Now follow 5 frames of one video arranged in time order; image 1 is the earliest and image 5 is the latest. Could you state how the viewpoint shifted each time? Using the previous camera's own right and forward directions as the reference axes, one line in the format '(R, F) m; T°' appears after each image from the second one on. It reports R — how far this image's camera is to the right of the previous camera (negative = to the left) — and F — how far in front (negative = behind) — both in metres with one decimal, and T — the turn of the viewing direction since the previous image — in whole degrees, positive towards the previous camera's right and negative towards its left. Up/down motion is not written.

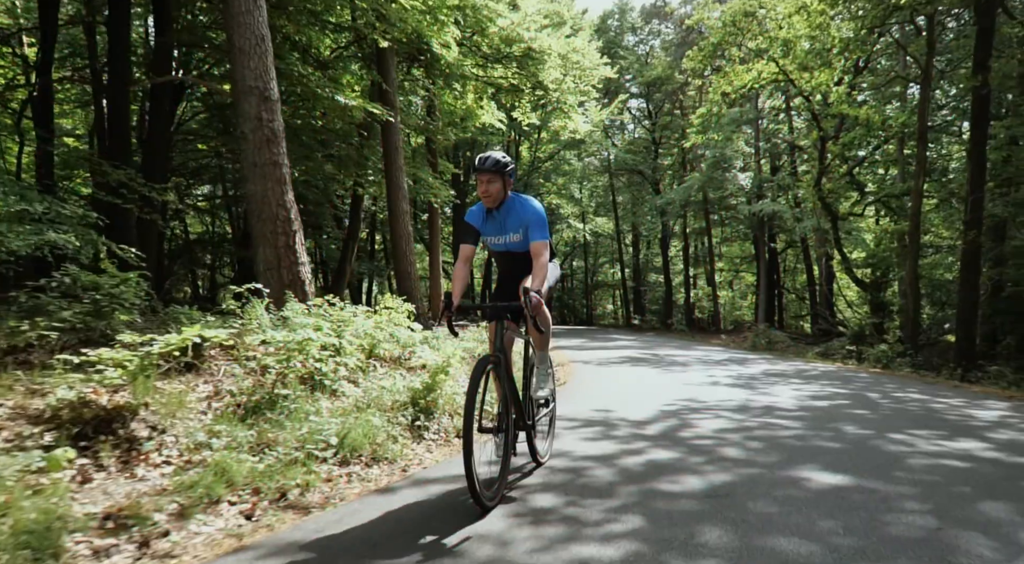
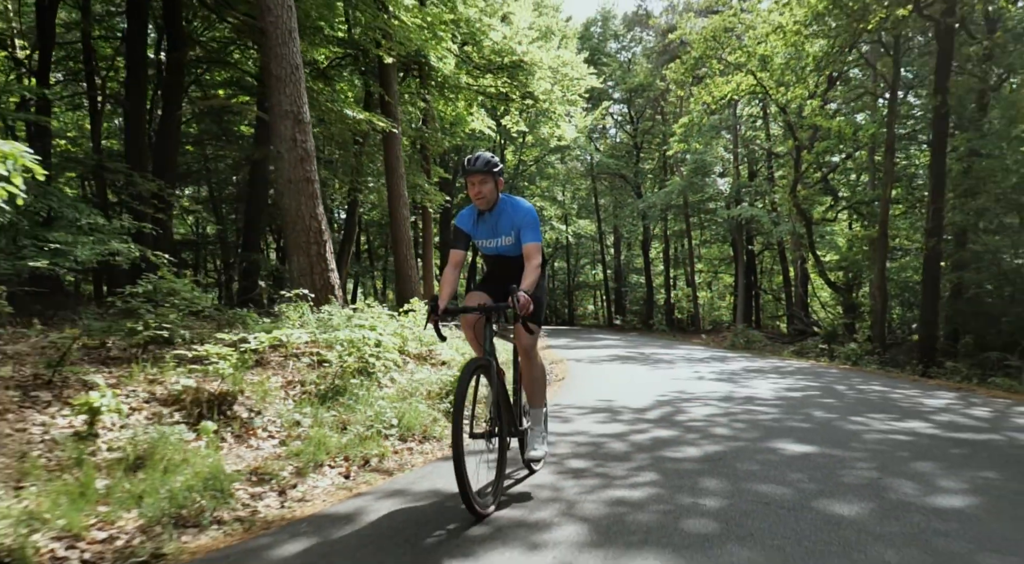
(-0.4, -0.9) m; +2°
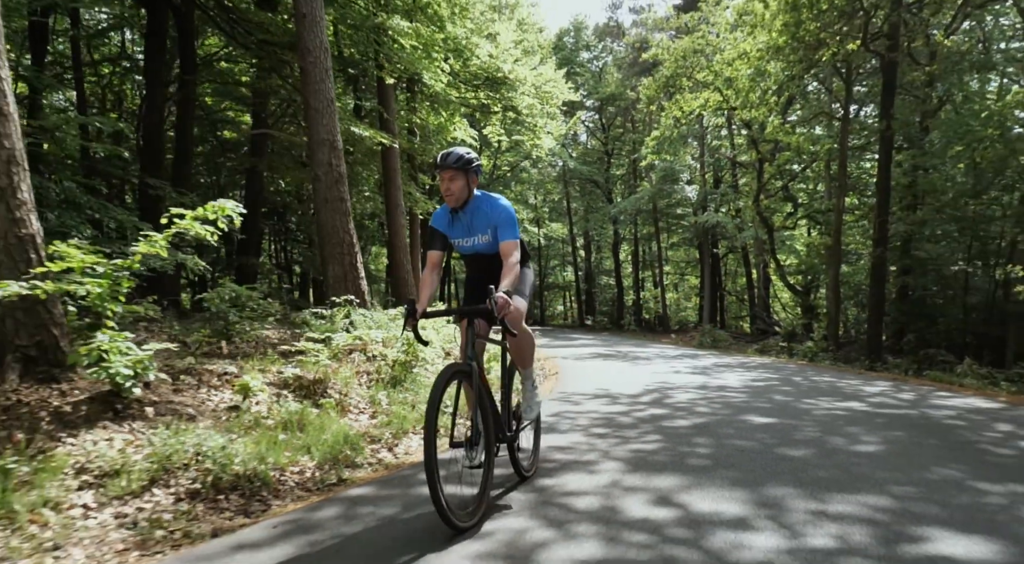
(-0.6, -1.3) m; +3°
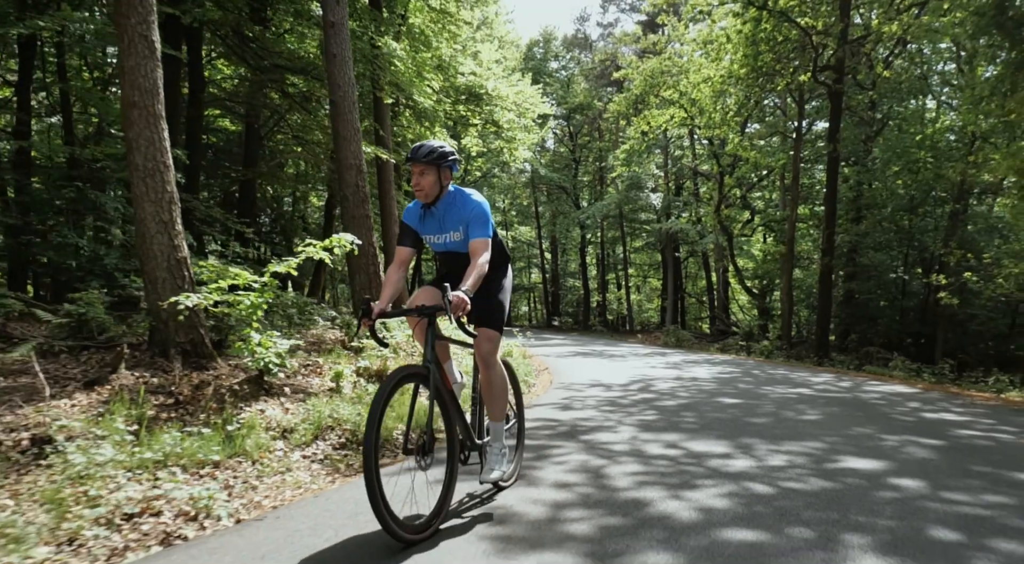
(-0.7, -1.5) m; +3°
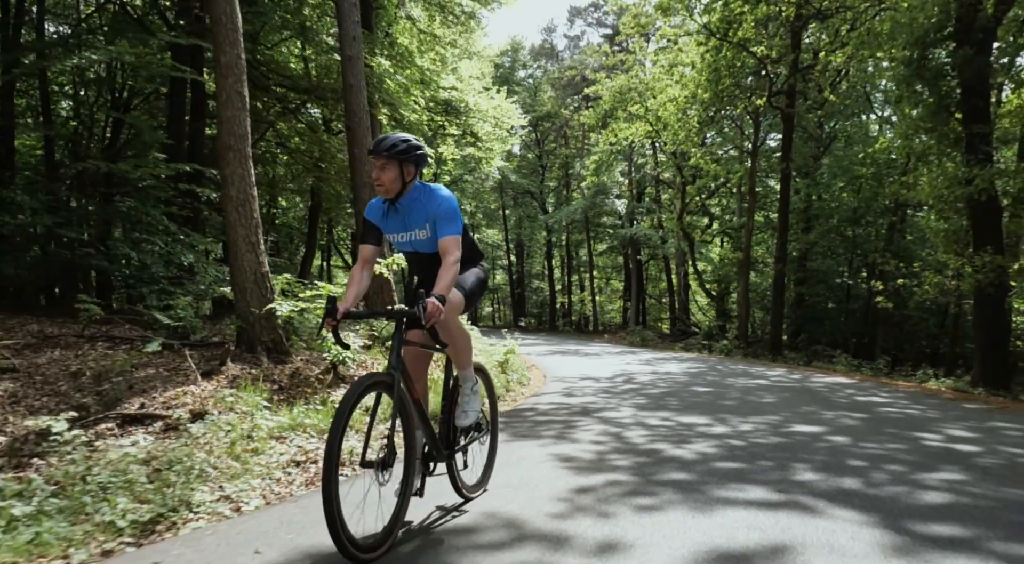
(-0.7, -1.4) m; +3°
